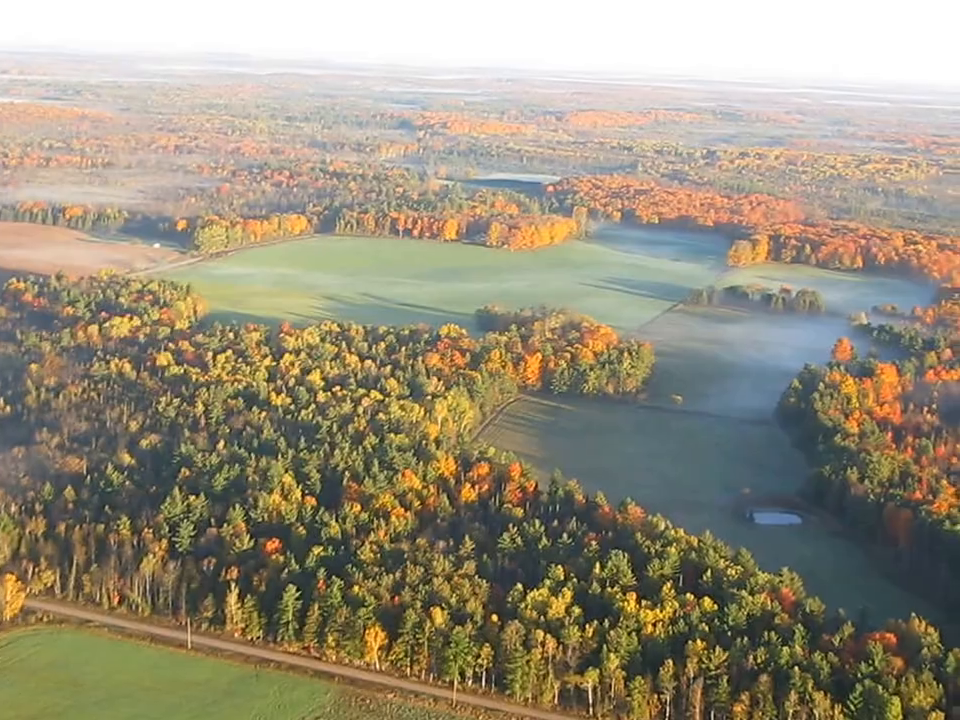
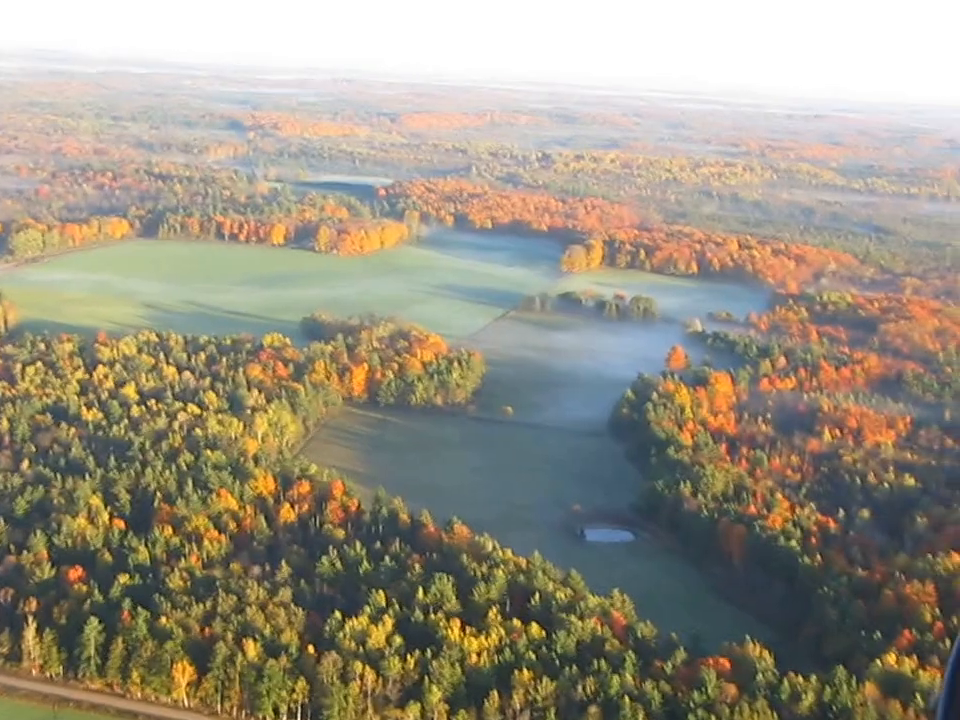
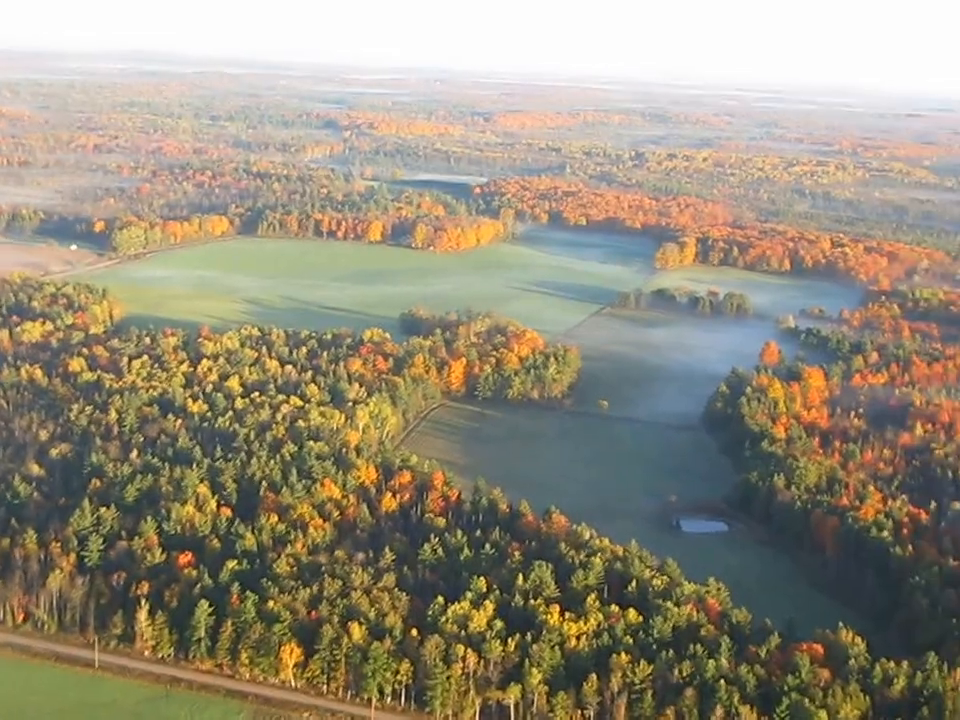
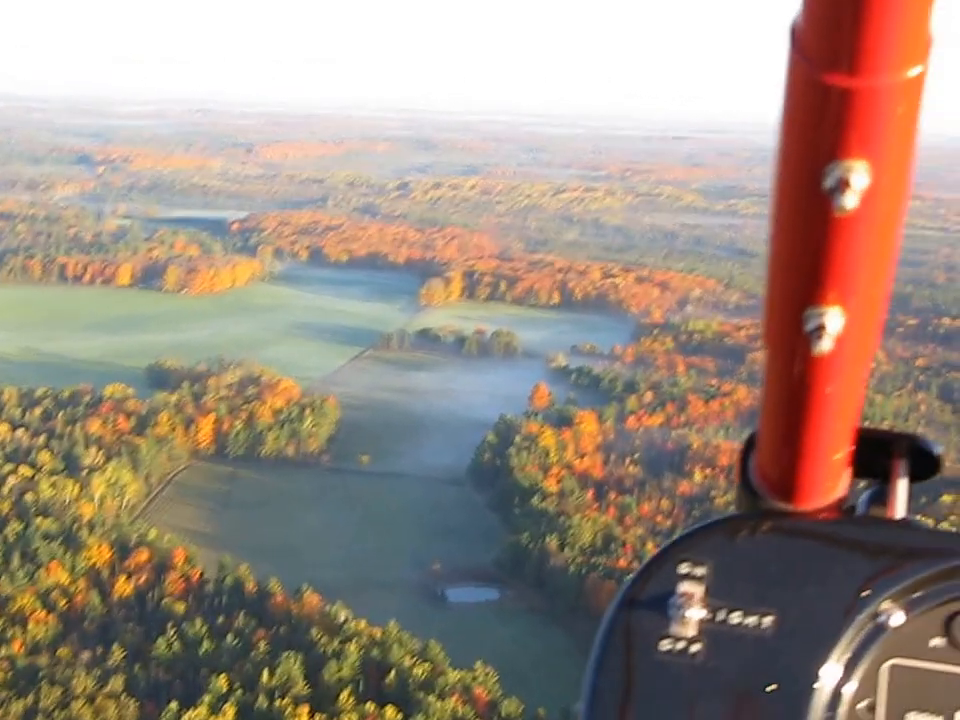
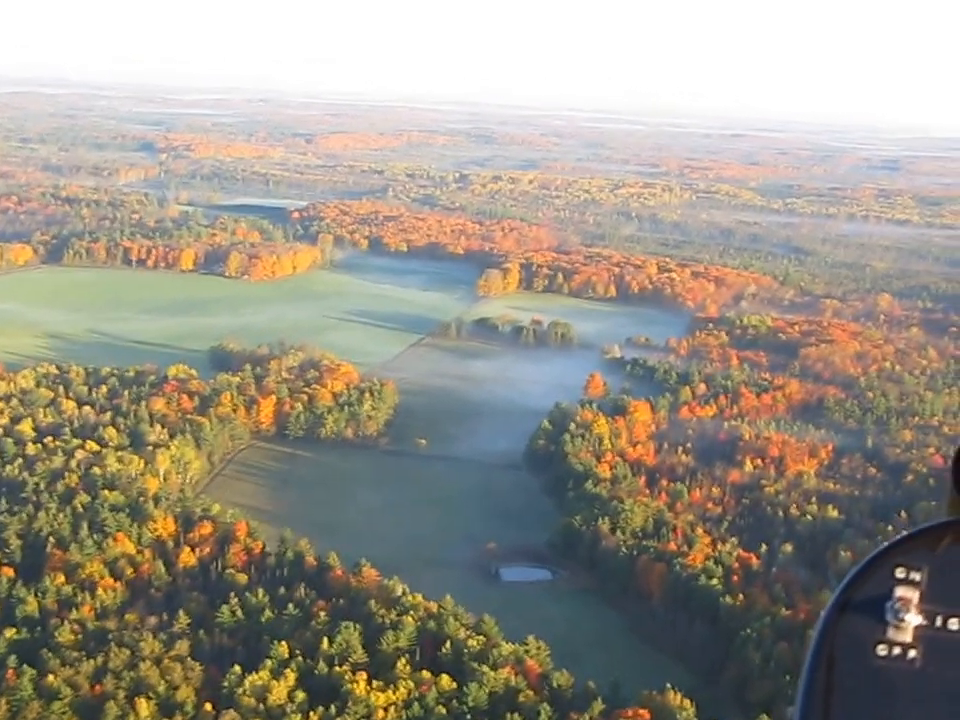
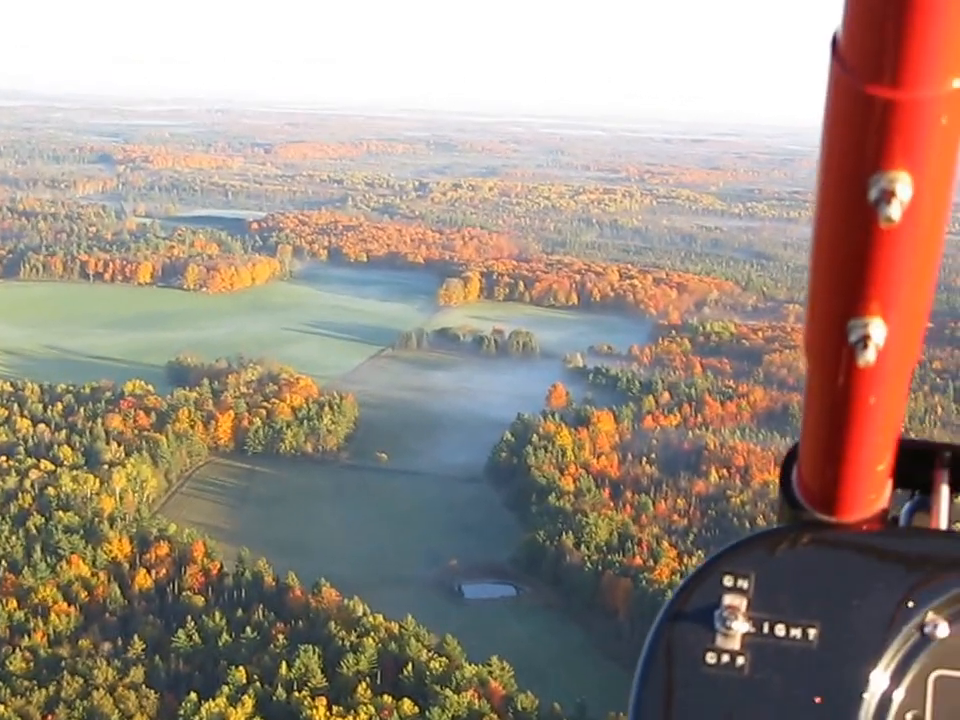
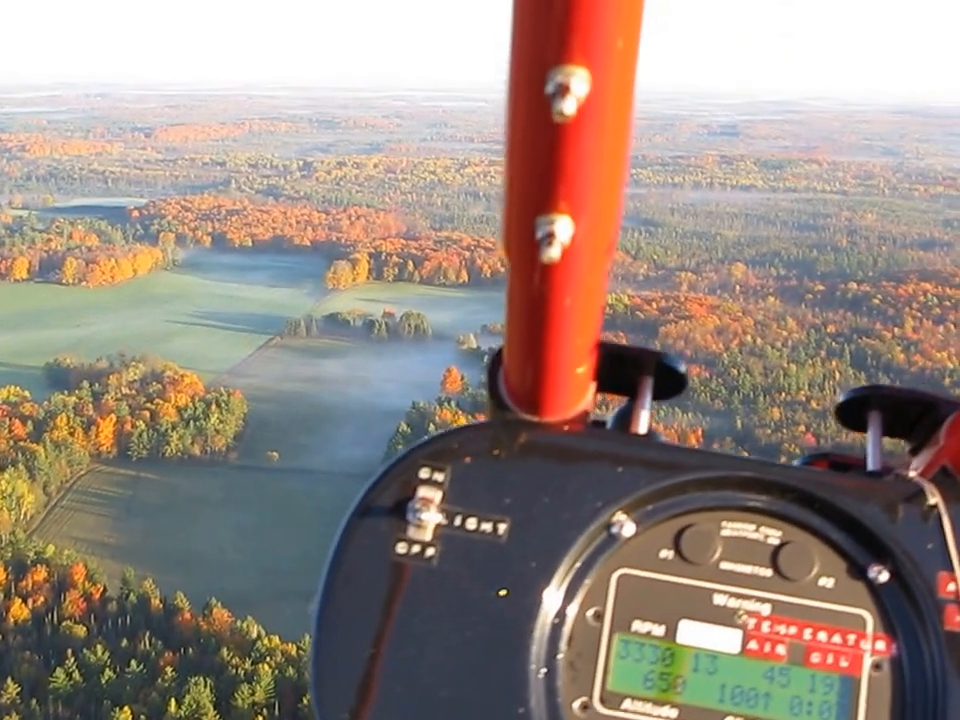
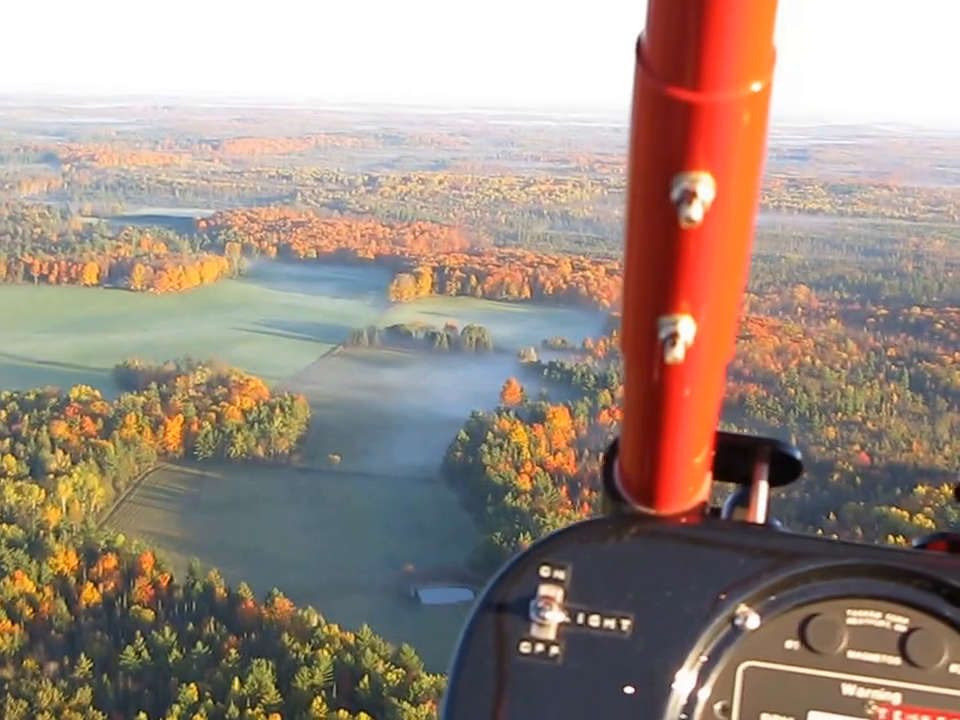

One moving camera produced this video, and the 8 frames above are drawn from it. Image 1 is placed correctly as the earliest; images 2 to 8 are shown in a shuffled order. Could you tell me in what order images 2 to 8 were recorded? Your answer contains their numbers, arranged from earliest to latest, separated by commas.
3, 2, 5, 6, 4, 8, 7
